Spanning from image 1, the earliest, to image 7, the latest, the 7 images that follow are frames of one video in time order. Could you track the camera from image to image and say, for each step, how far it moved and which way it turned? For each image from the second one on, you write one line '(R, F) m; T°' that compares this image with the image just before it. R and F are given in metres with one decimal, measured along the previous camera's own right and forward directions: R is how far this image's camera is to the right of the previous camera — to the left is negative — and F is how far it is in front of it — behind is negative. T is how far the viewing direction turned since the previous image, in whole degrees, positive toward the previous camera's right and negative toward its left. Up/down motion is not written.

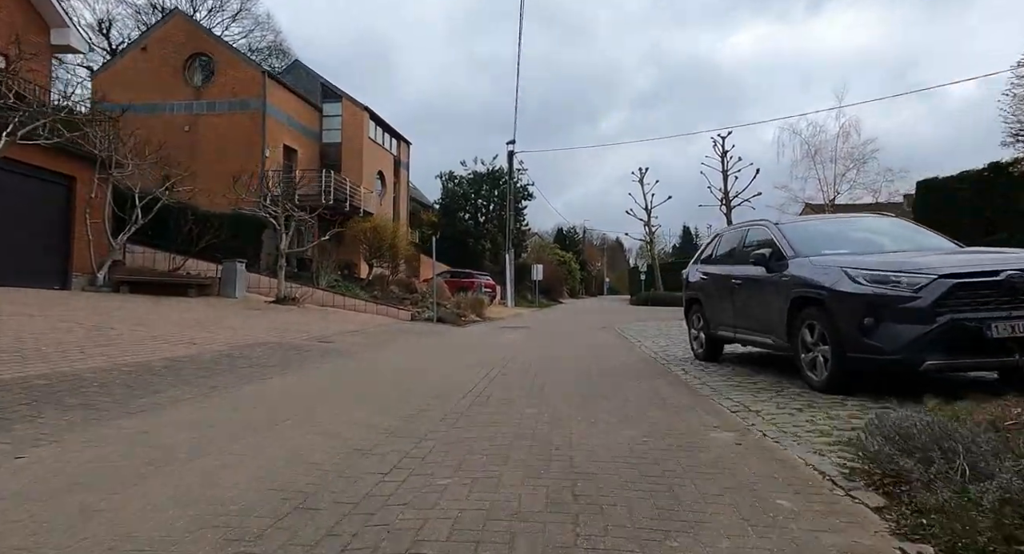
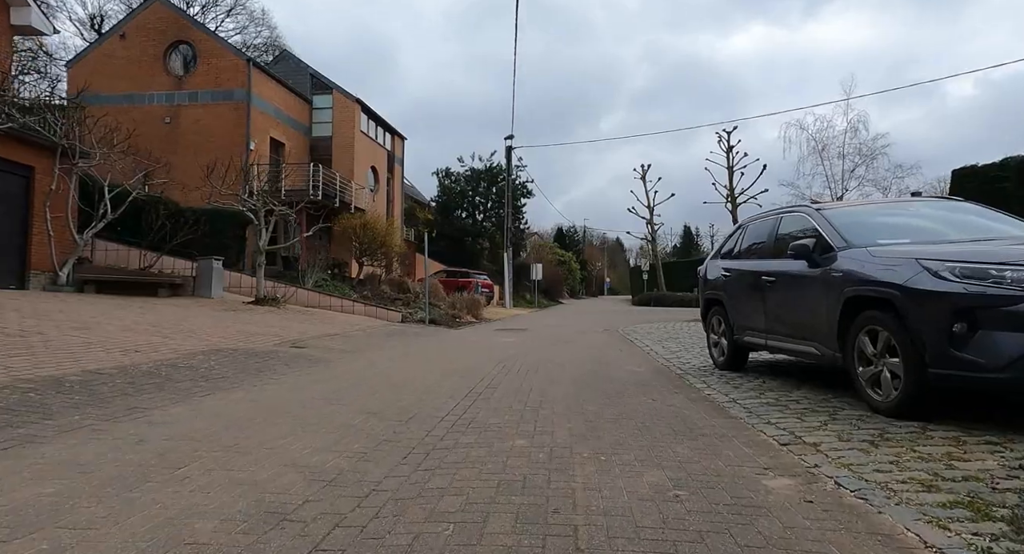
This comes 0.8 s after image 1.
(+0.1, +1.3) m; 0°
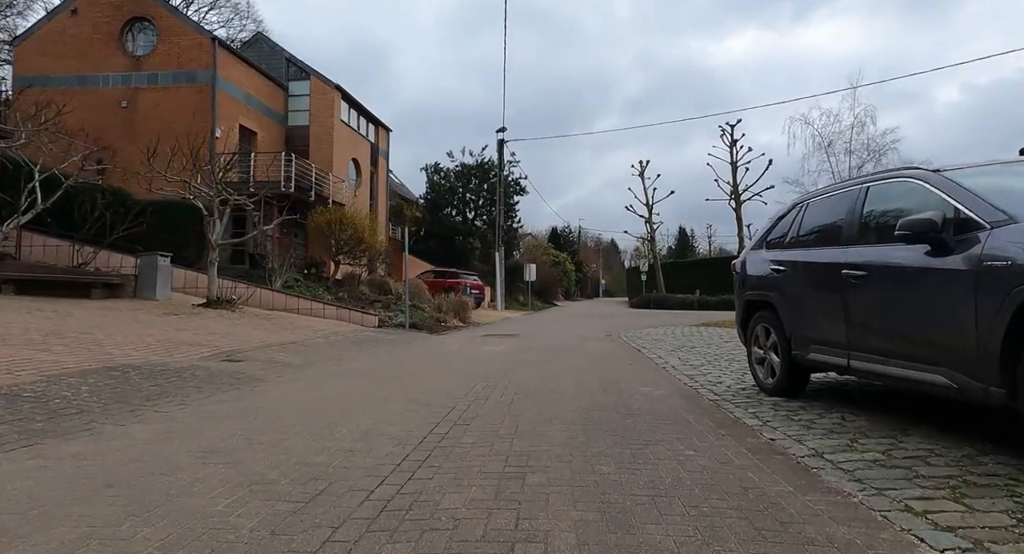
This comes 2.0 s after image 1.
(+0.2, +2.2) m; +1°
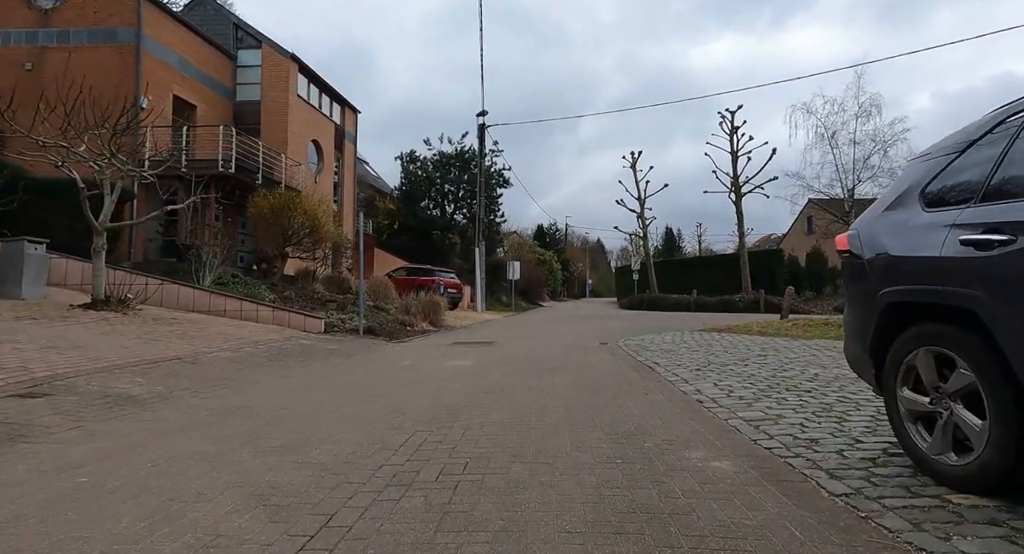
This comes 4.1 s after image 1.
(+0.3, +3.3) m; +1°
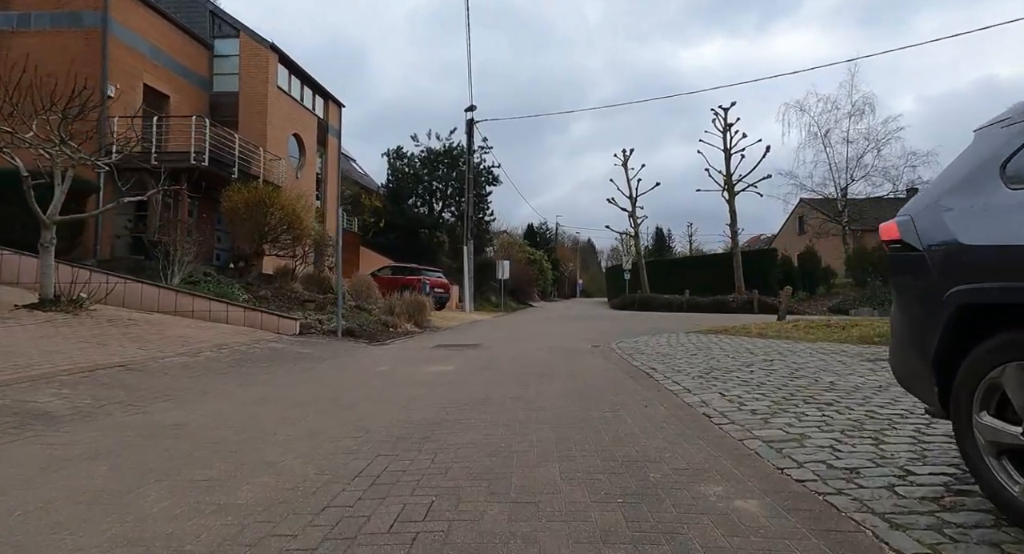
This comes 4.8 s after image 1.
(+0.1, +0.9) m; +1°
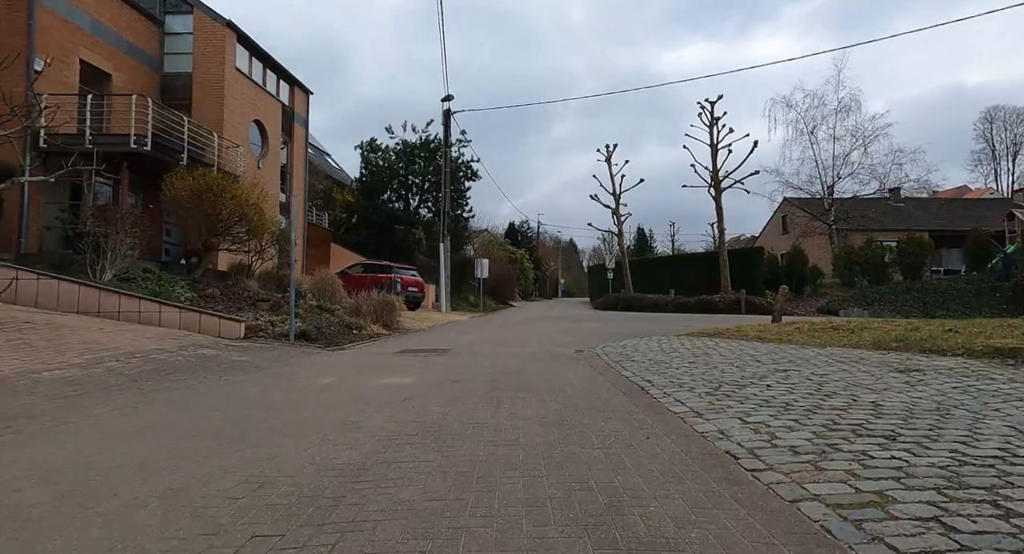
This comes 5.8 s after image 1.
(+0.2, +1.6) m; +2°
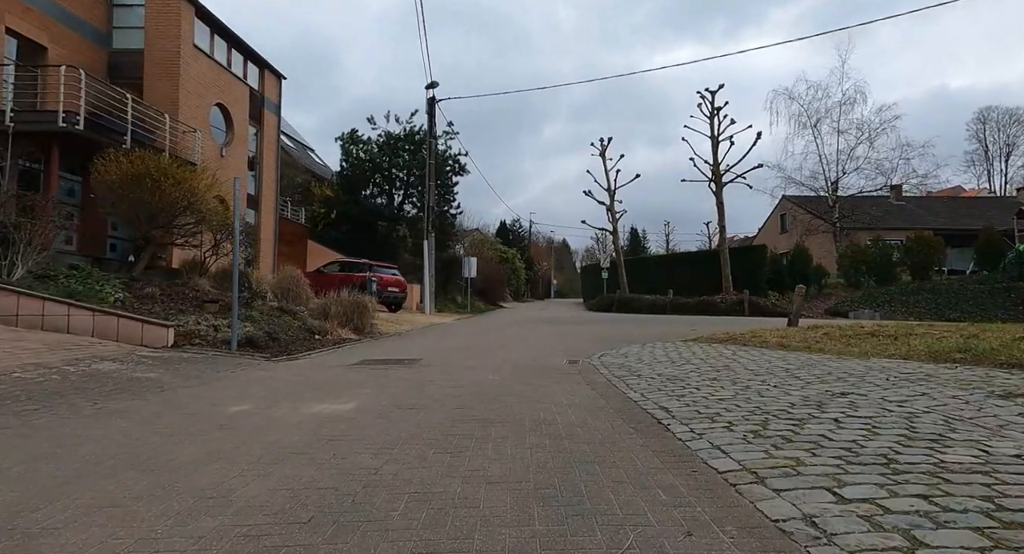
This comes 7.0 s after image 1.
(+0.2, +2.1) m; +1°
